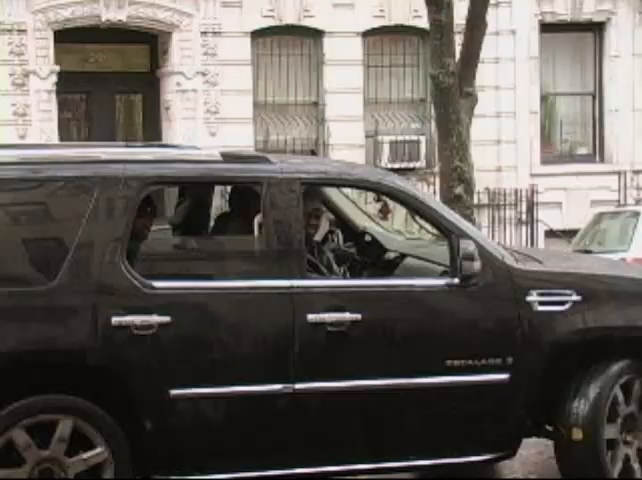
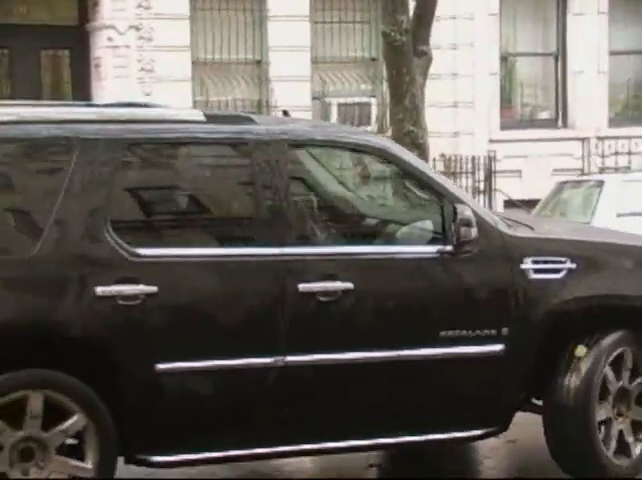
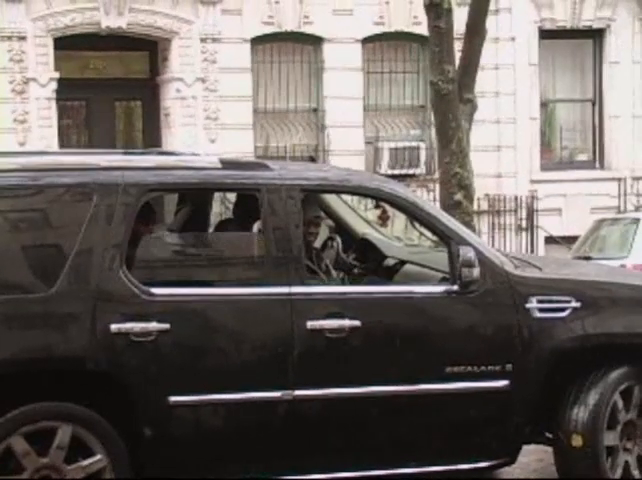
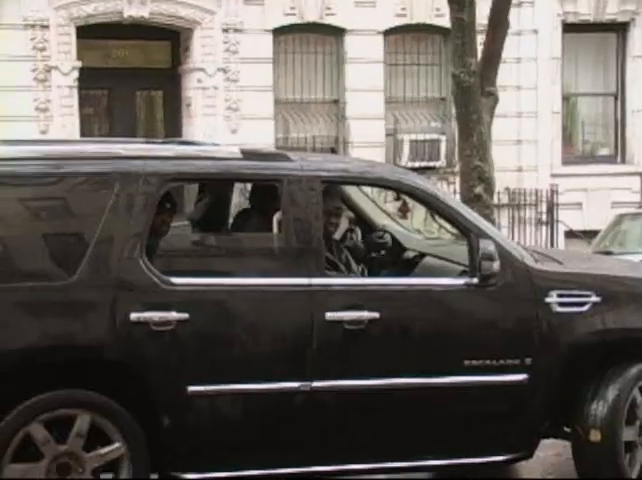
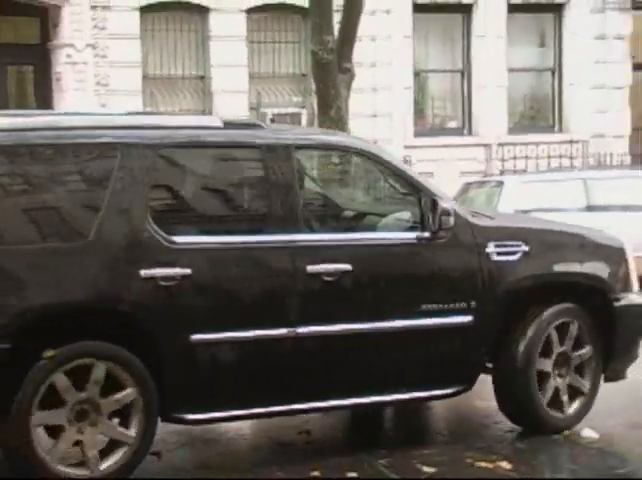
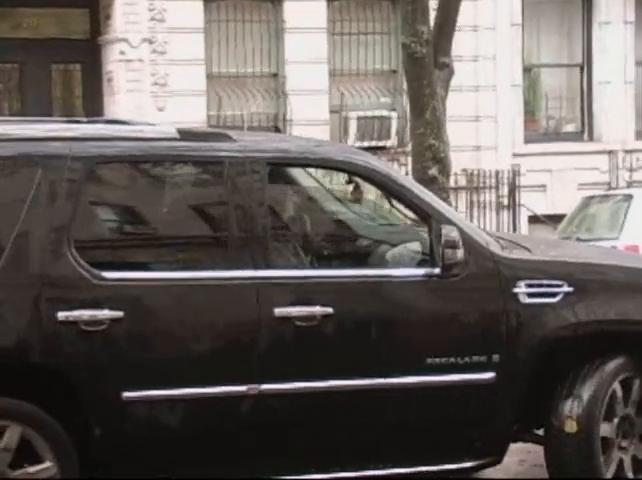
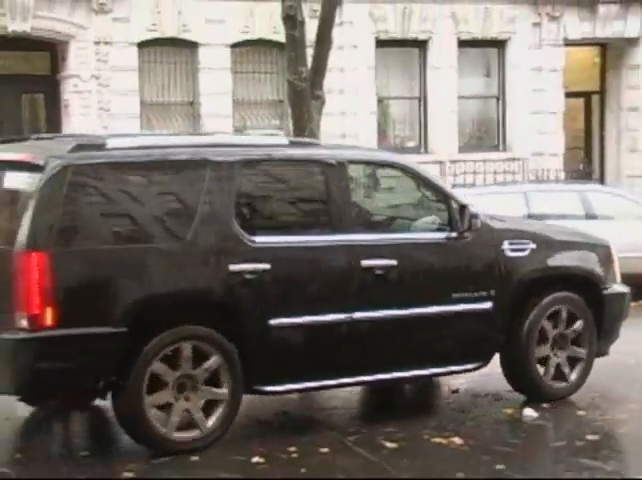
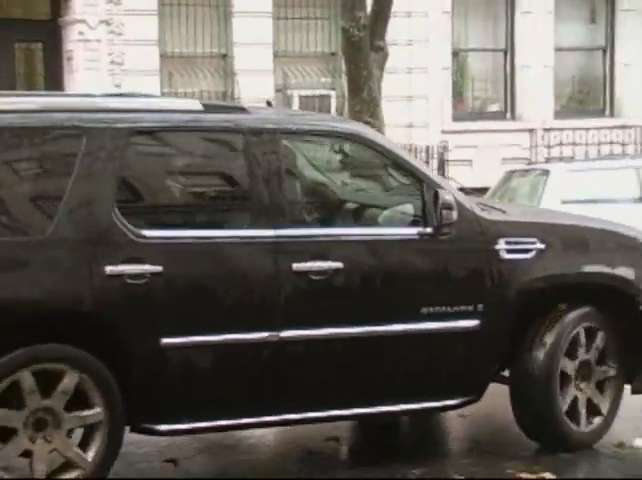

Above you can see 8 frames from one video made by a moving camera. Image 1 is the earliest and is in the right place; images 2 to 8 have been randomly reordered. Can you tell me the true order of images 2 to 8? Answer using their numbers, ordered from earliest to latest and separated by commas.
4, 3, 6, 2, 8, 5, 7
